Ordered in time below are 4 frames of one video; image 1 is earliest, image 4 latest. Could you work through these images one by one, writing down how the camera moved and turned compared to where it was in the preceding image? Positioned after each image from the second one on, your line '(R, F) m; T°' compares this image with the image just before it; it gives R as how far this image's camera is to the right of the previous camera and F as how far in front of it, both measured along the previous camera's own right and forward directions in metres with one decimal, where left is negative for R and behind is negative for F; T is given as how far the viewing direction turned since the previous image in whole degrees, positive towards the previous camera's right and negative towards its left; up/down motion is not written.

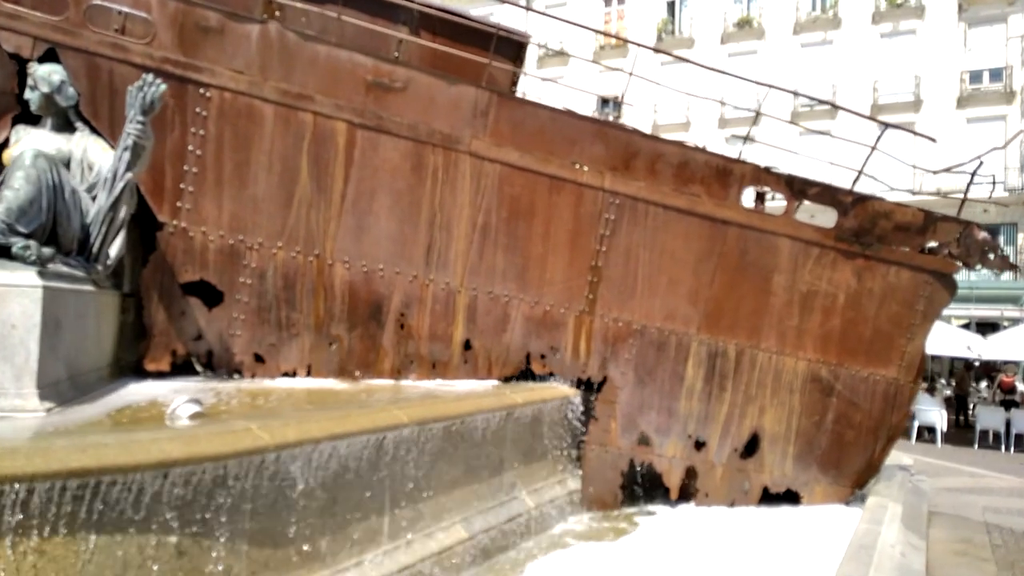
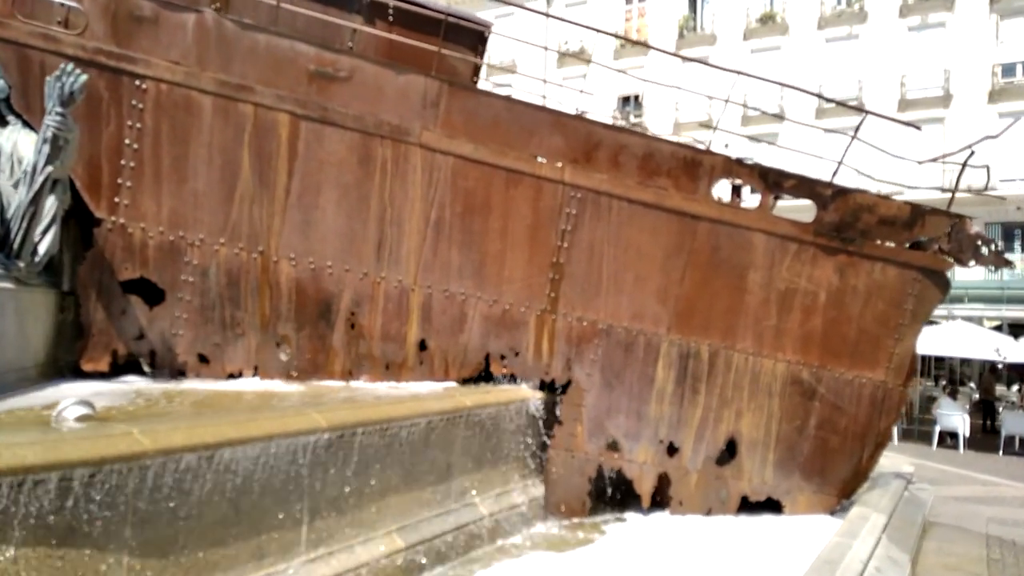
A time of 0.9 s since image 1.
(+0.6, +0.3) m; -2°
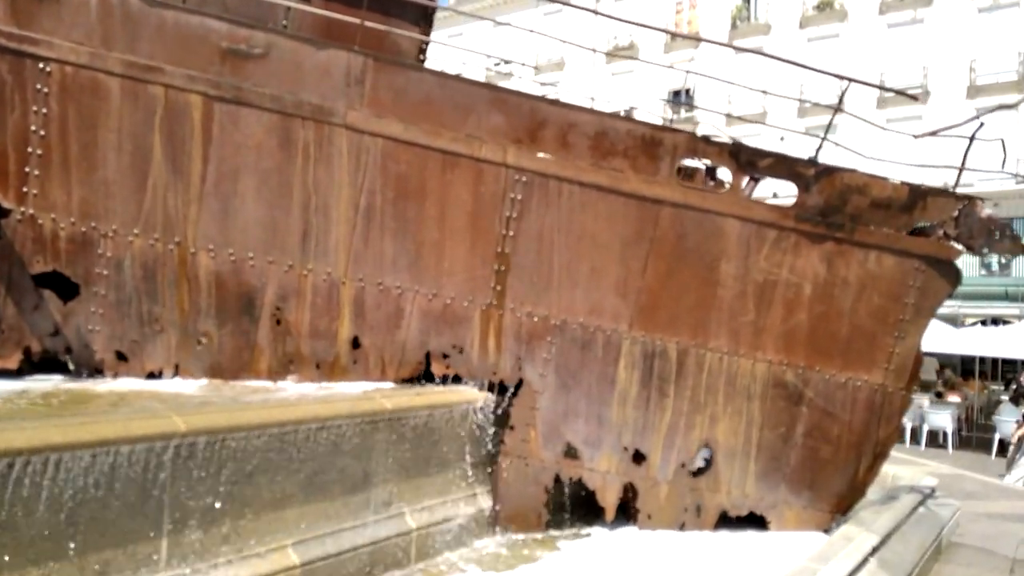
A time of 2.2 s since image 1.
(+0.9, +0.5) m; -5°
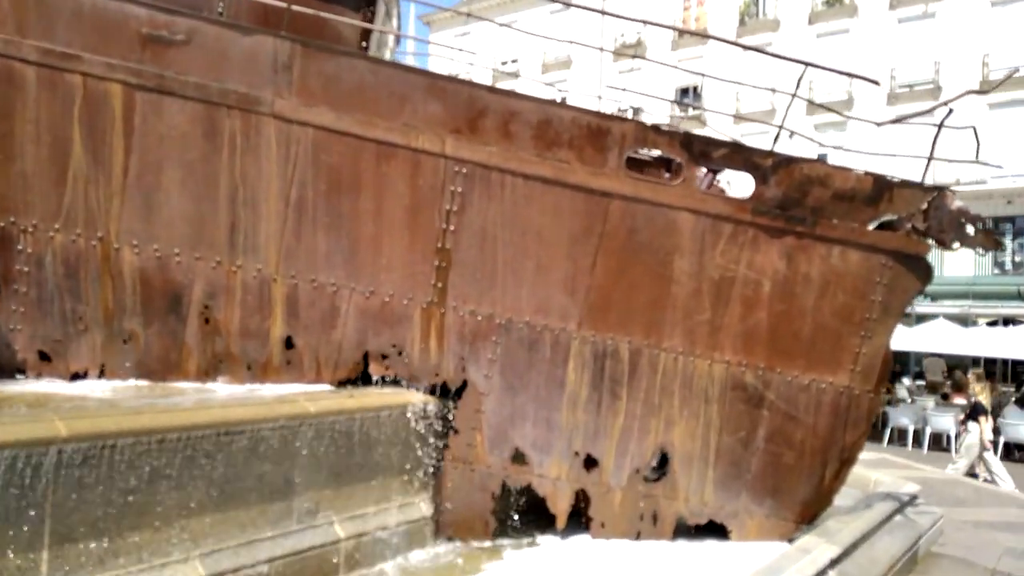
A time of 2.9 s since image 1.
(+0.5, +0.3) m; -1°
